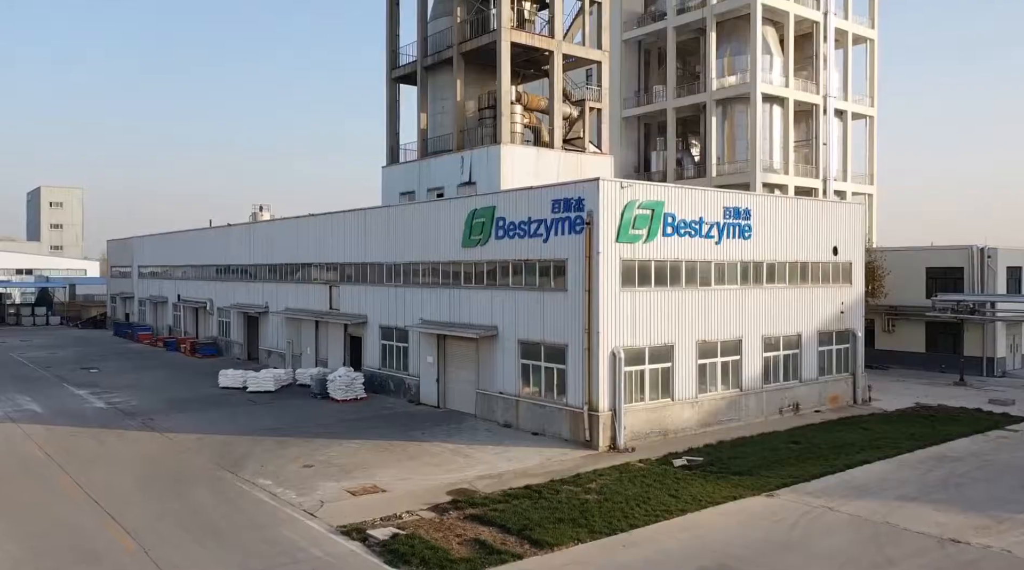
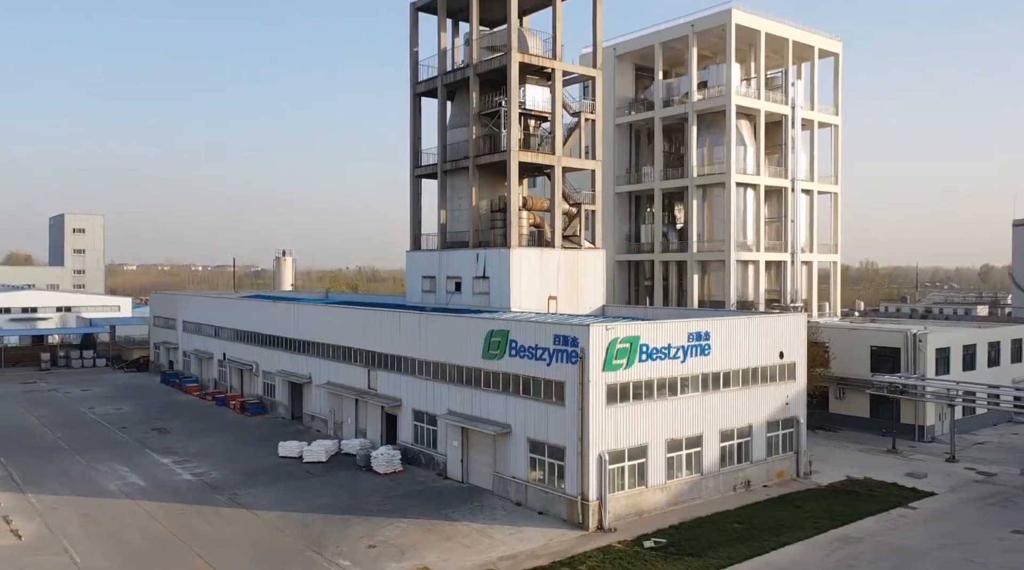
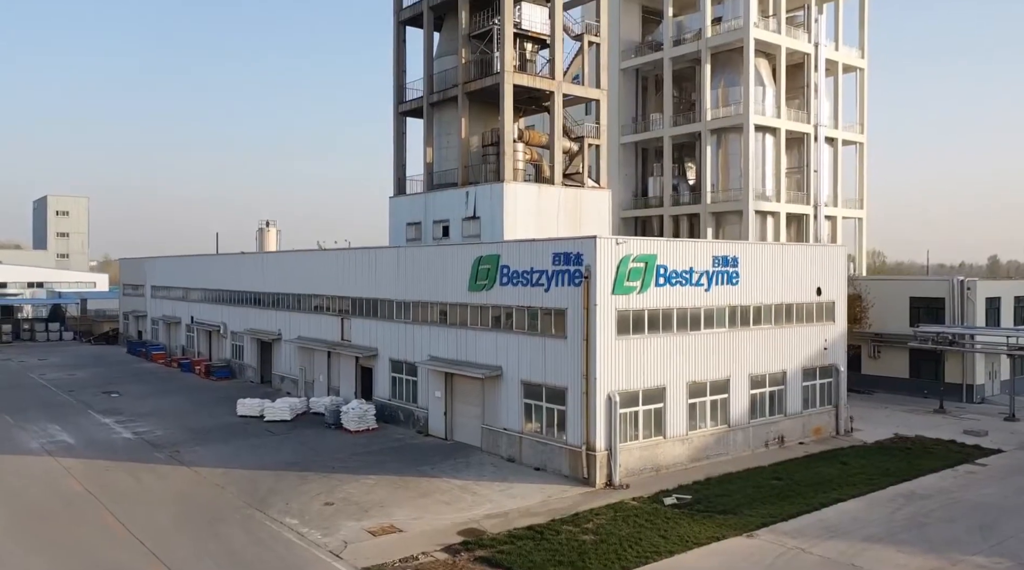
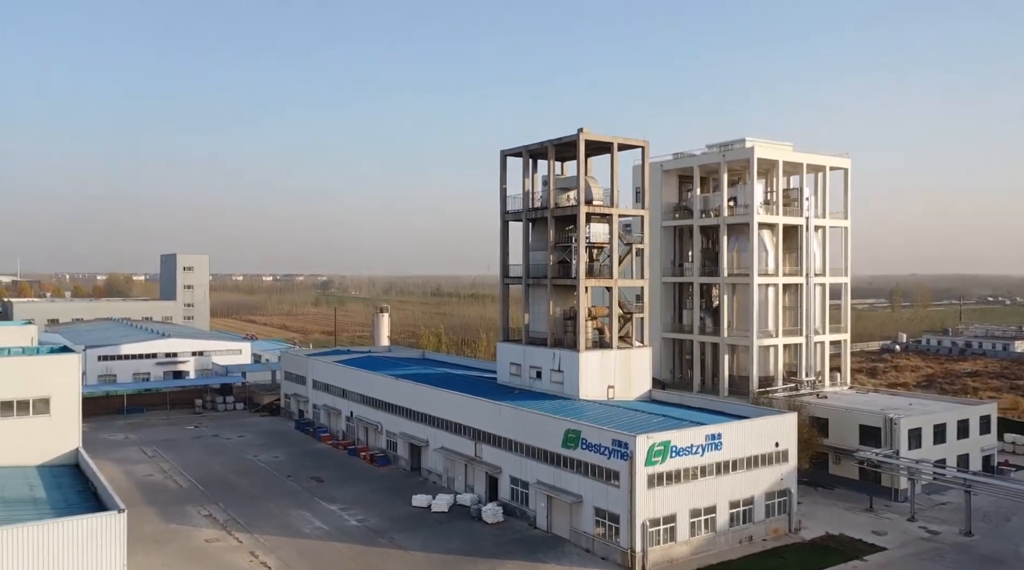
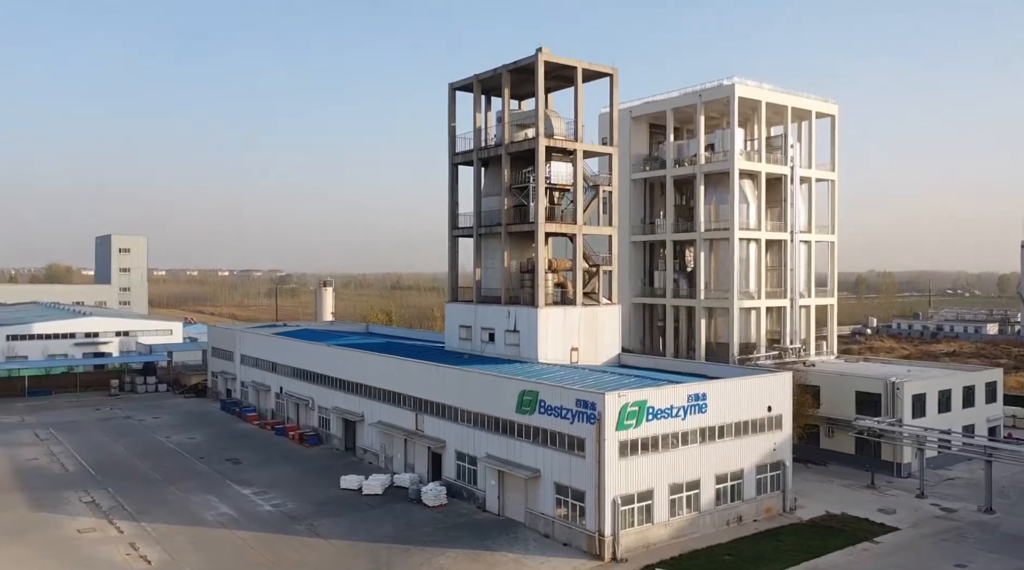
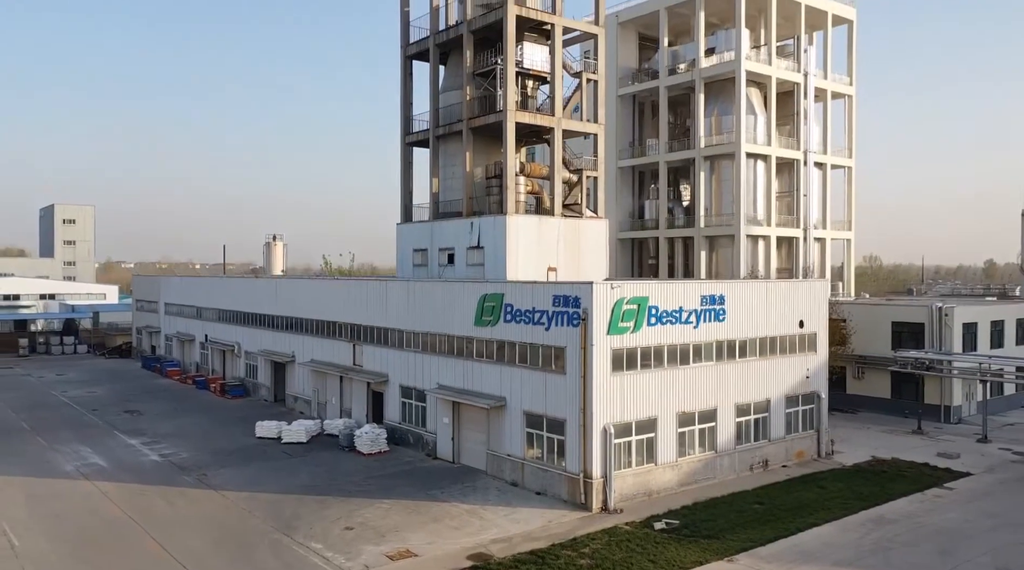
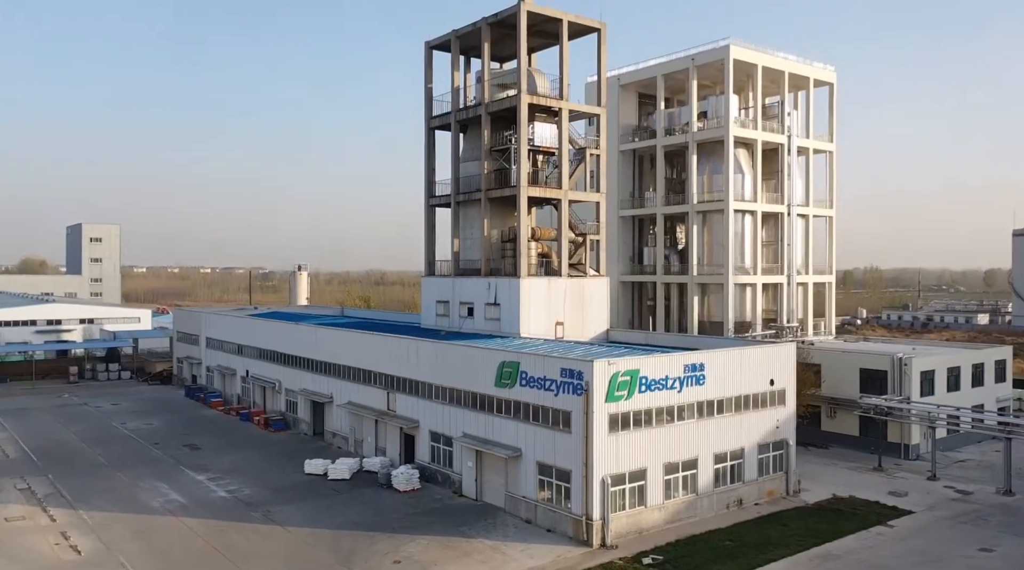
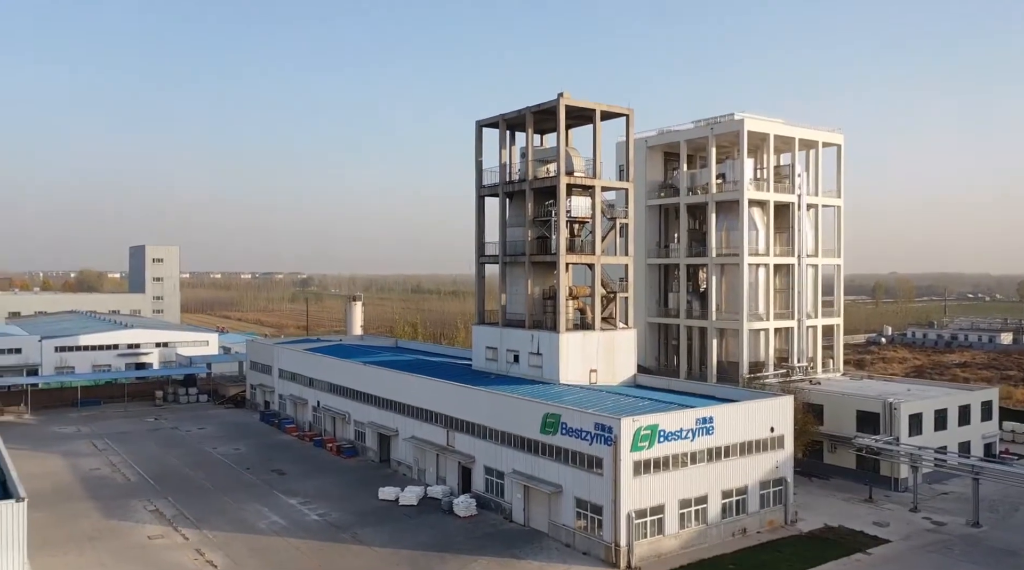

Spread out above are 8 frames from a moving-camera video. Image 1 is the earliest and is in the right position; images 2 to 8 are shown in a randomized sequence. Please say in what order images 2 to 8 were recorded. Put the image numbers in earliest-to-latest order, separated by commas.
3, 6, 2, 7, 5, 8, 4
